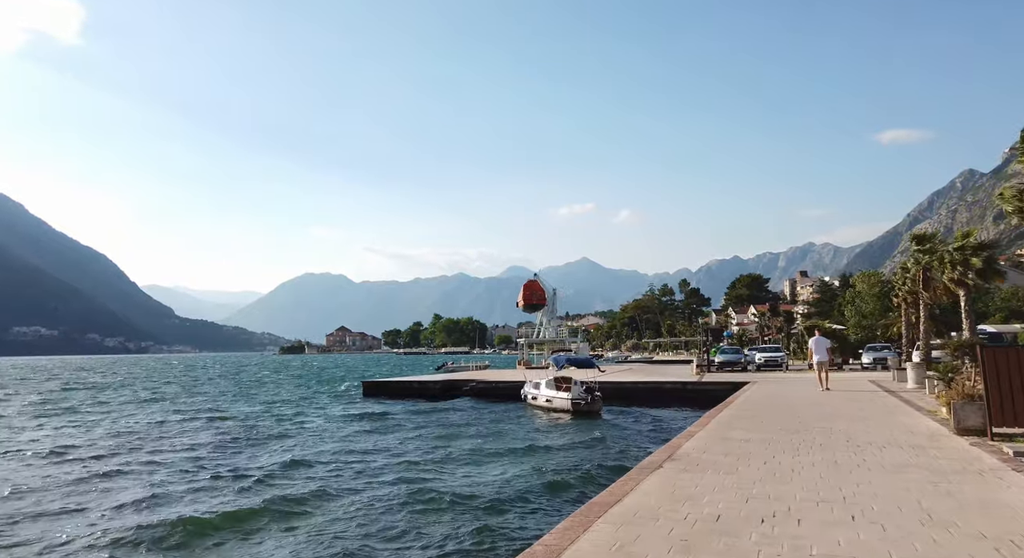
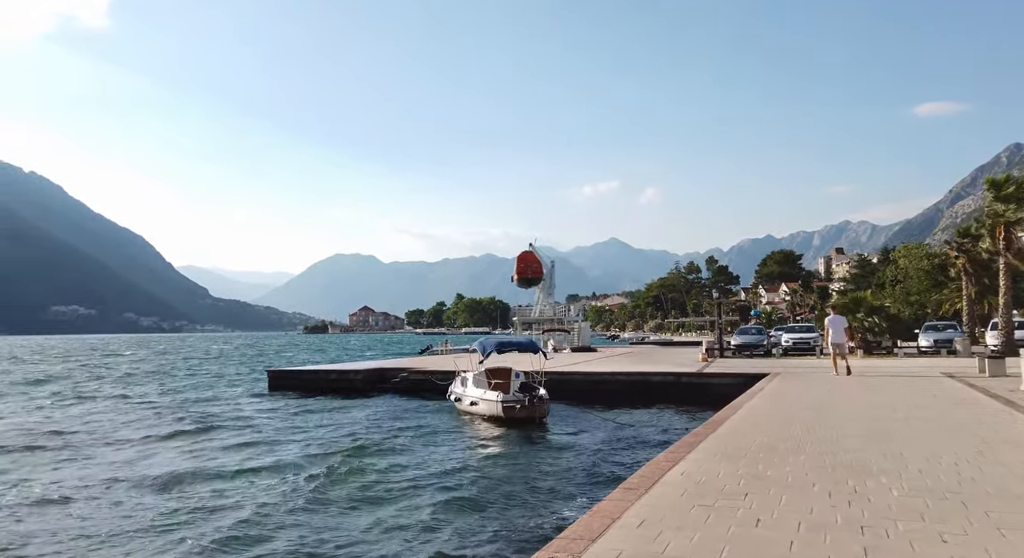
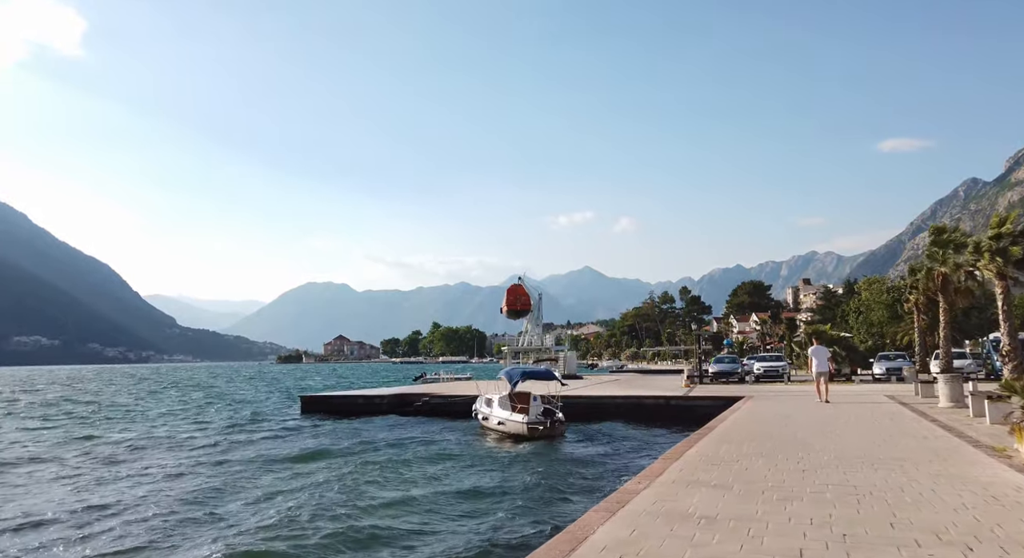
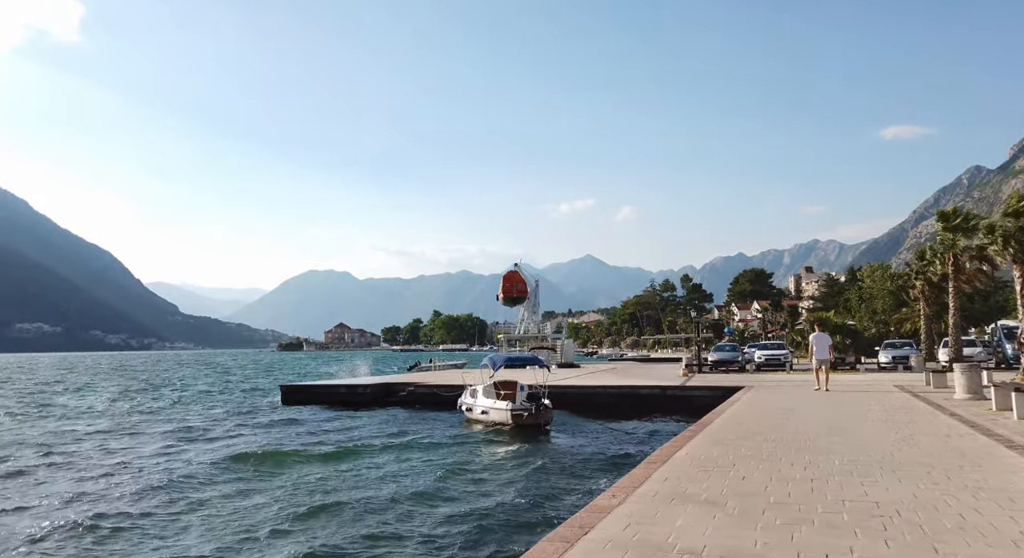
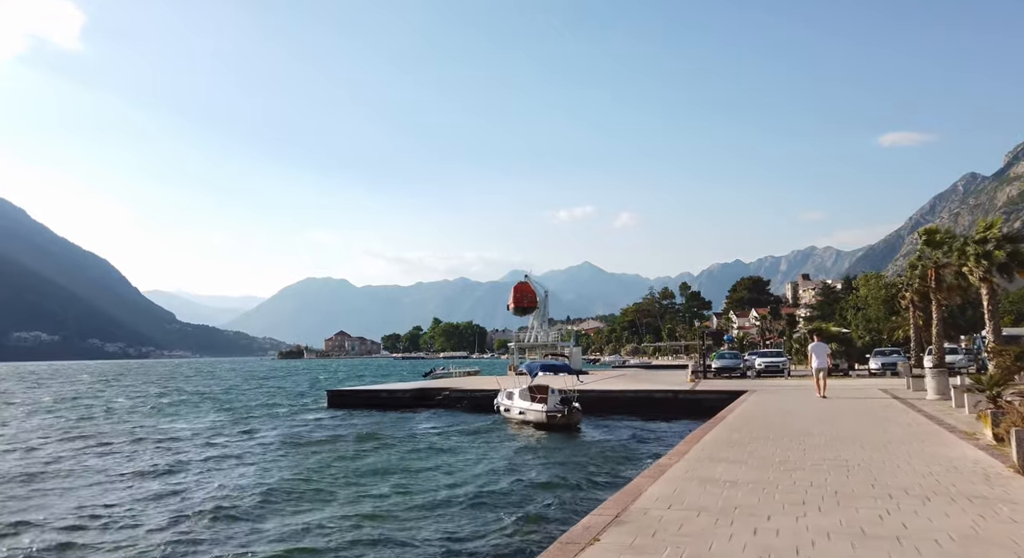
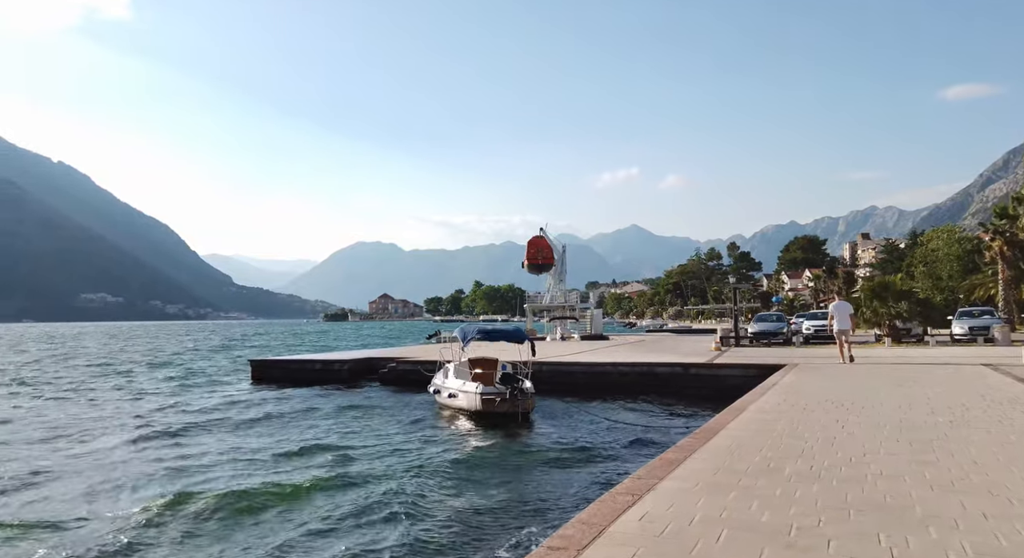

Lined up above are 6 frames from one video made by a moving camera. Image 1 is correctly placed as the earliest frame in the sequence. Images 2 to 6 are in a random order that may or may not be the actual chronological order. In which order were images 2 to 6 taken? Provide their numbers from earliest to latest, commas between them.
5, 3, 4, 2, 6
